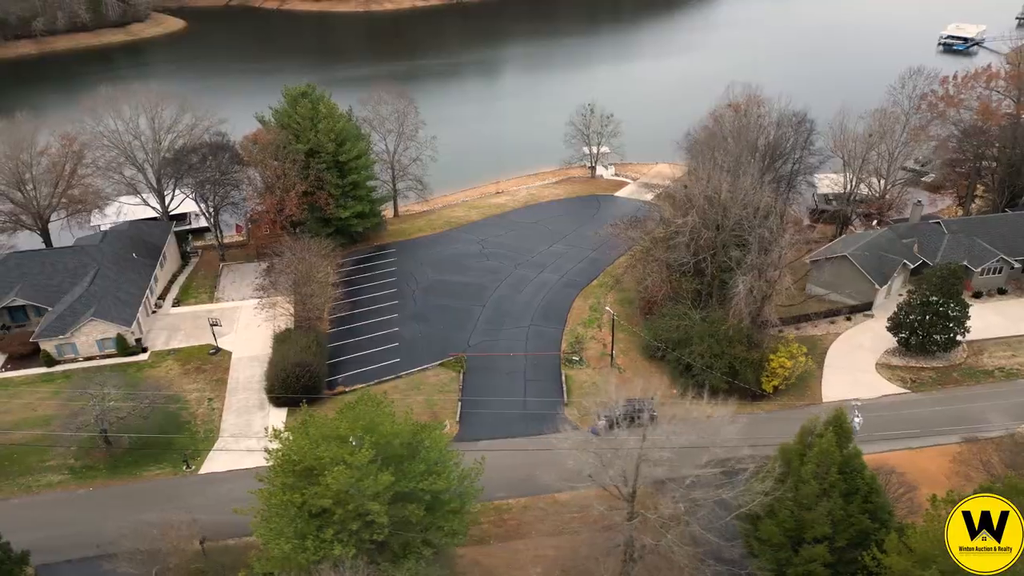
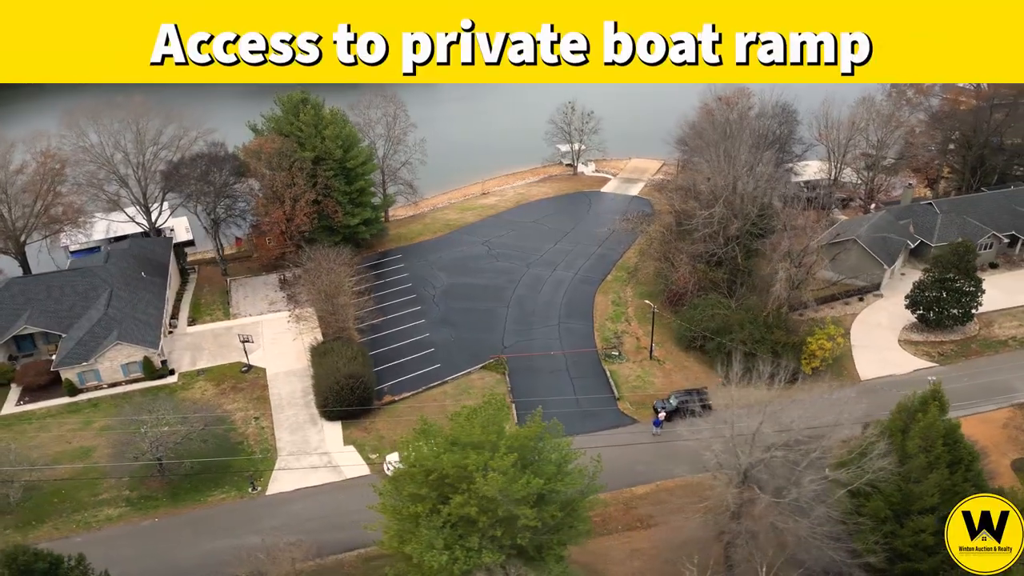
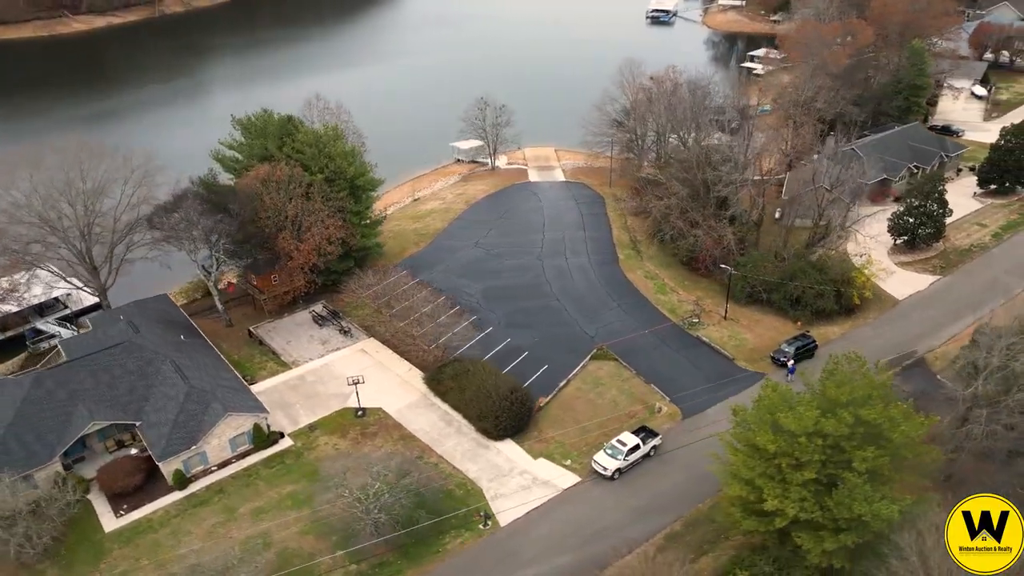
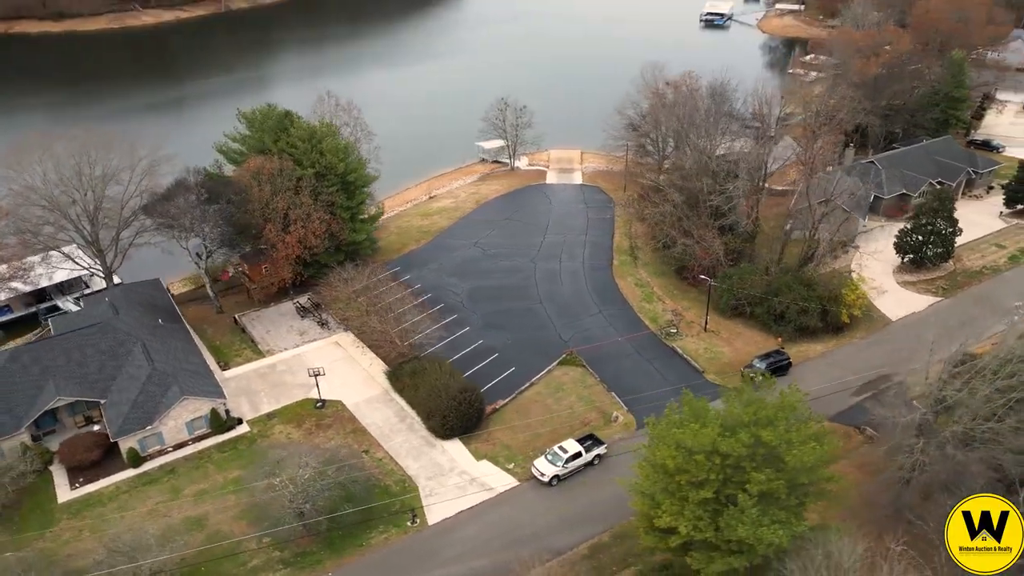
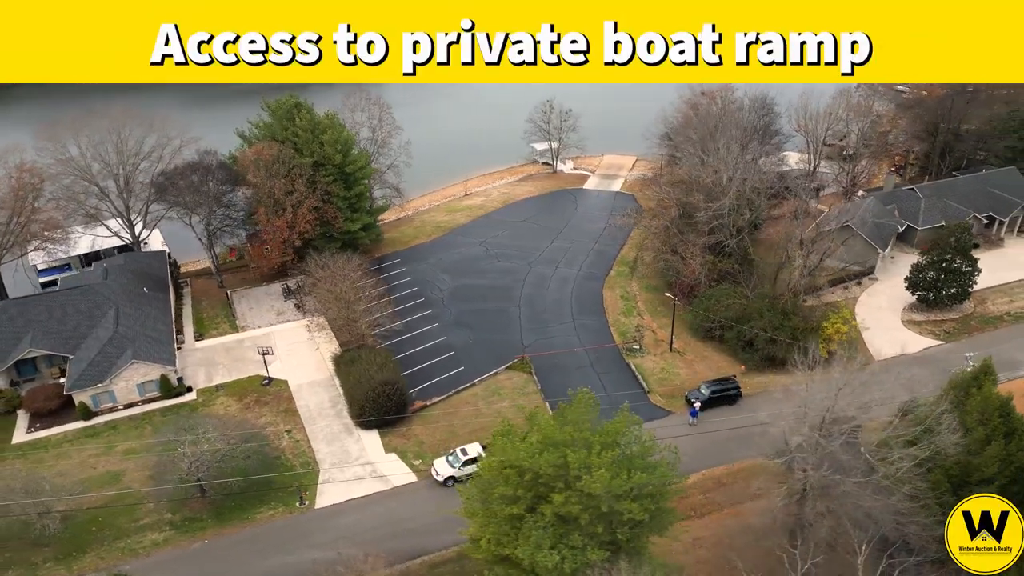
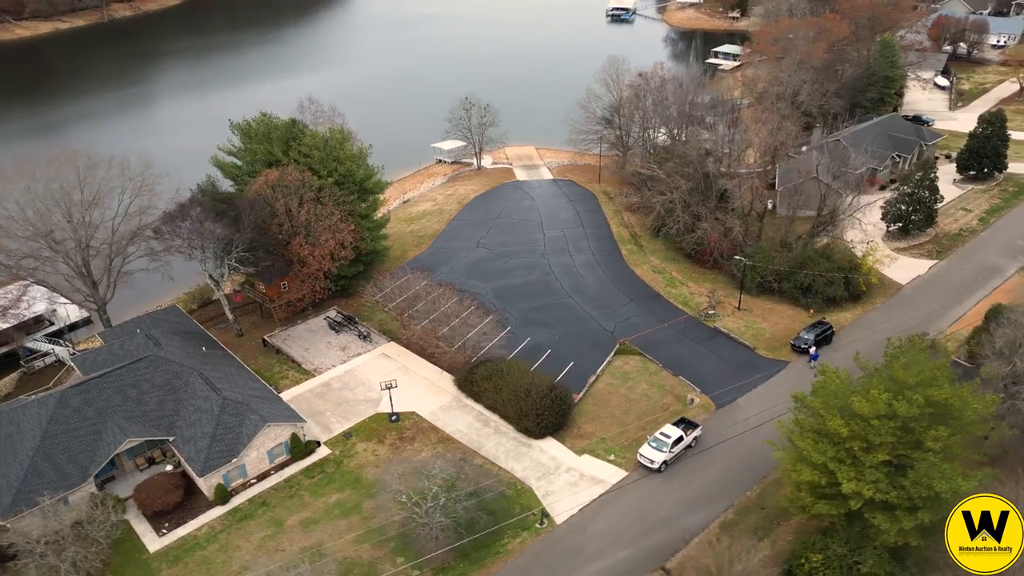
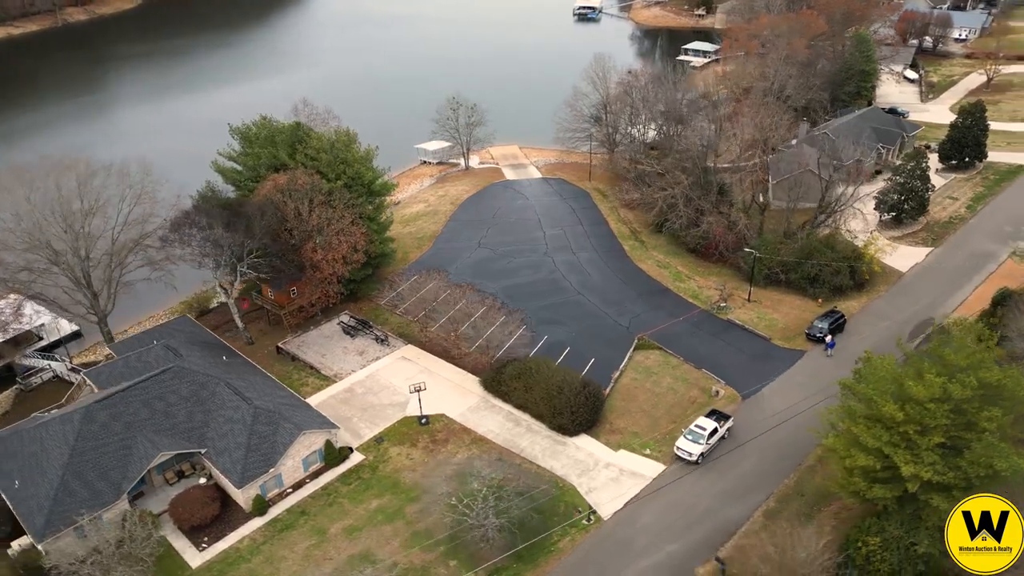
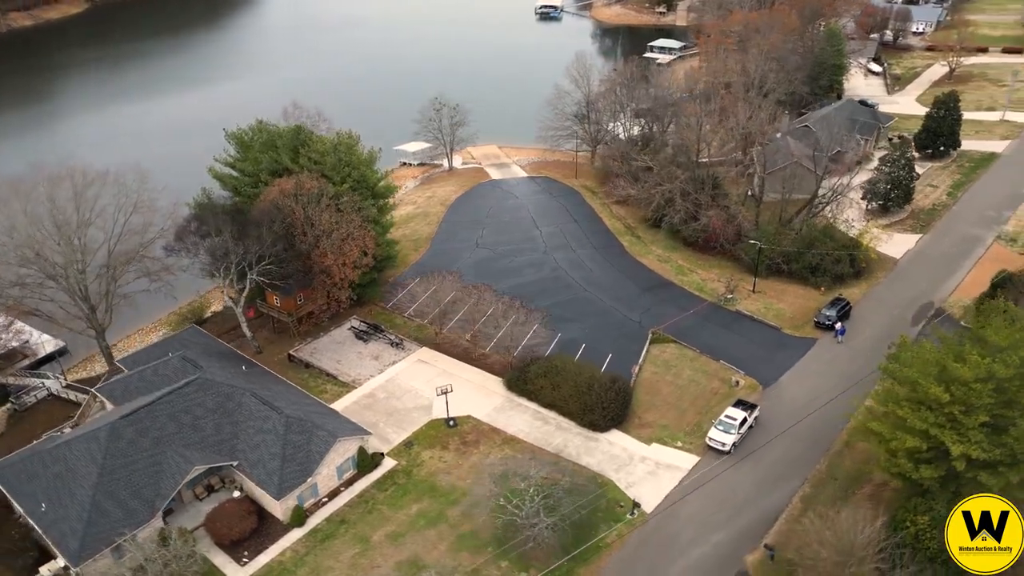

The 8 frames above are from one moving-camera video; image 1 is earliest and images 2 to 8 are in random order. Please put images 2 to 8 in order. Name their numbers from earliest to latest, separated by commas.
2, 5, 4, 3, 6, 7, 8
